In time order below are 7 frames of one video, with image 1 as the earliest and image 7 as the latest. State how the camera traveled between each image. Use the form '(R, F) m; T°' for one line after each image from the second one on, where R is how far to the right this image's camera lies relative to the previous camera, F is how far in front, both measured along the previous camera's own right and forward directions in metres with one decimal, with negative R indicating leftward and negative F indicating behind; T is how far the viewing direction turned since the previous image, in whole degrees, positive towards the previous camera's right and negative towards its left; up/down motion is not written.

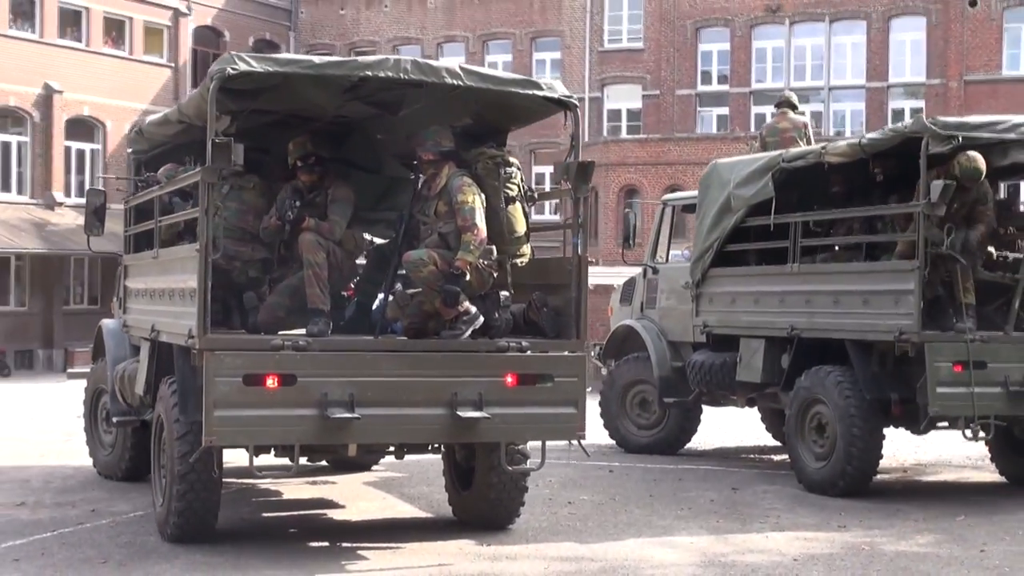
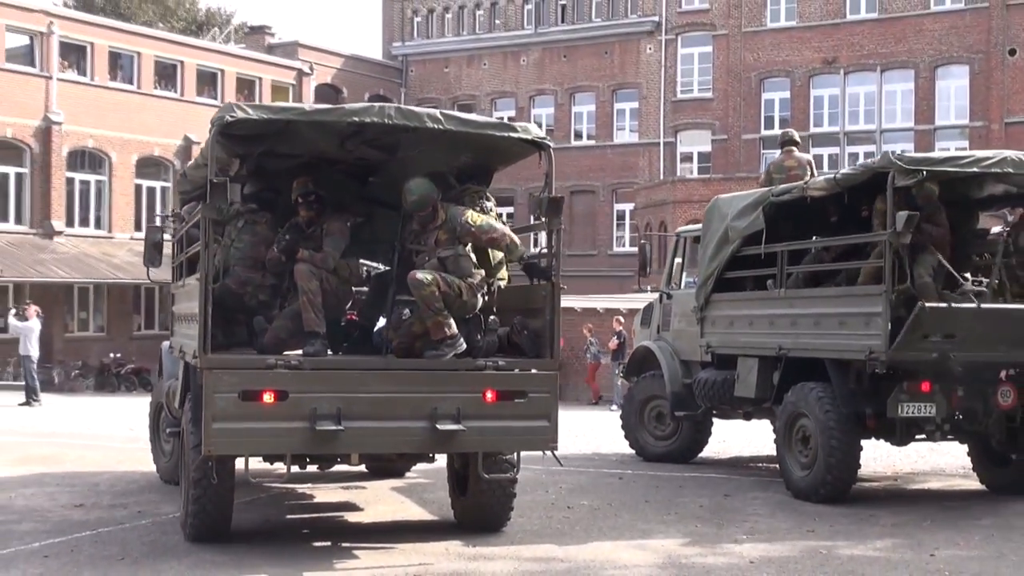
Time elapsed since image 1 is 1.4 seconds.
(+1.3, -0.8) m; -7°
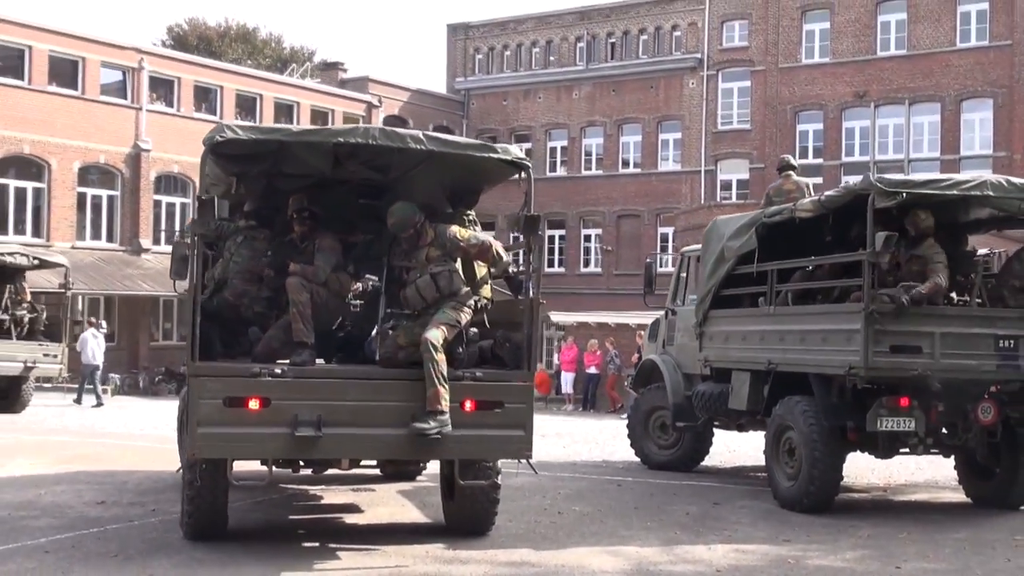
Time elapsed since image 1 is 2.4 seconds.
(+0.9, -0.4) m; -4°
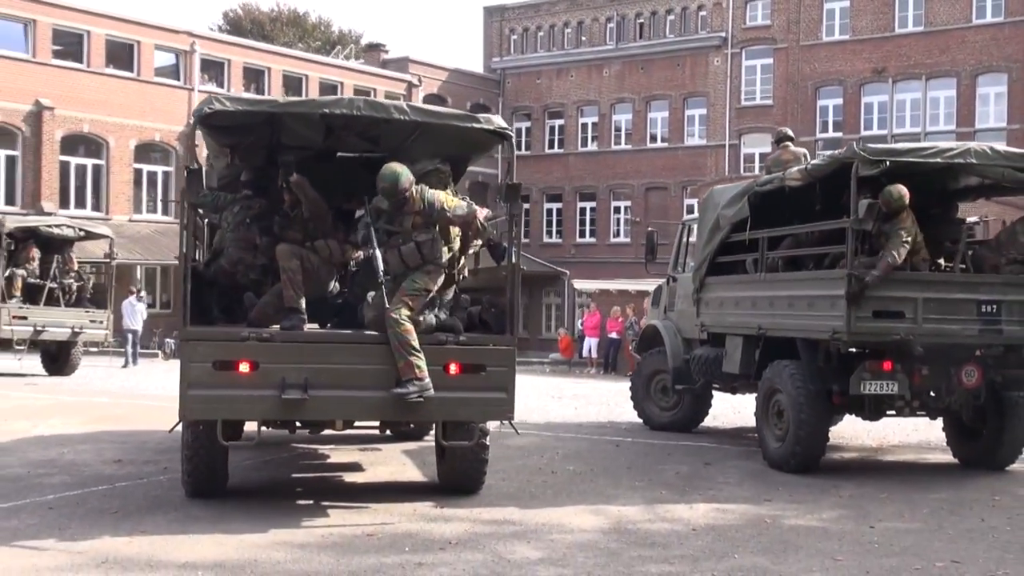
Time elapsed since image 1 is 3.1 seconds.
(+0.6, -0.2) m; -3°
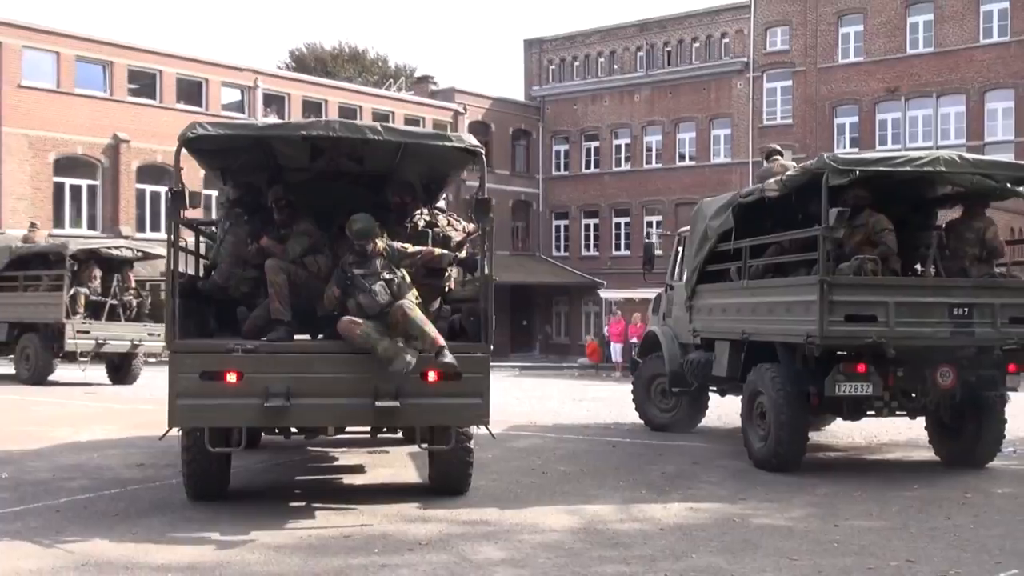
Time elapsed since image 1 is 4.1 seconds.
(+0.8, -0.3) m; -4°
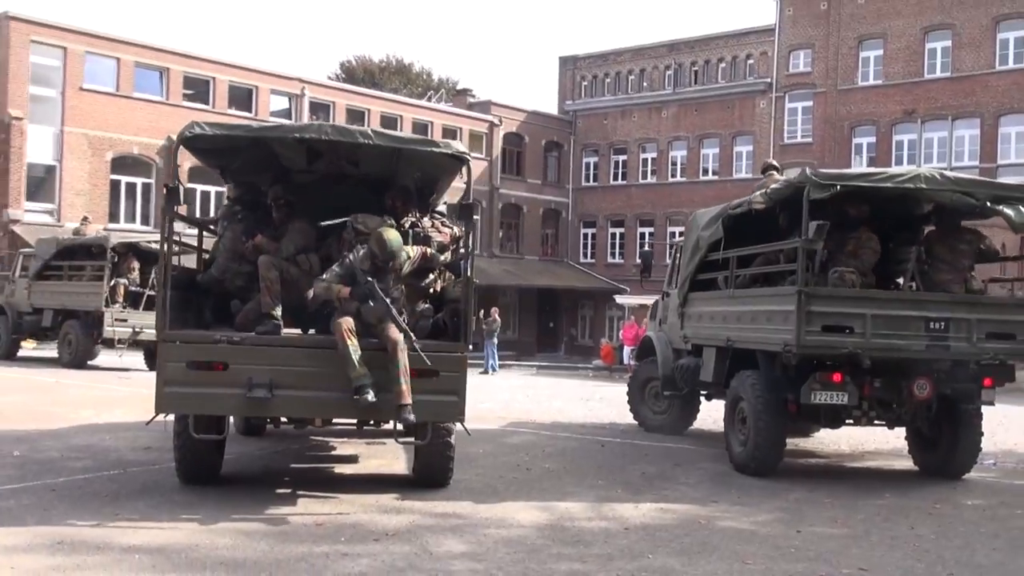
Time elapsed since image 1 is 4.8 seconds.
(+0.6, -0.2) m; -2°
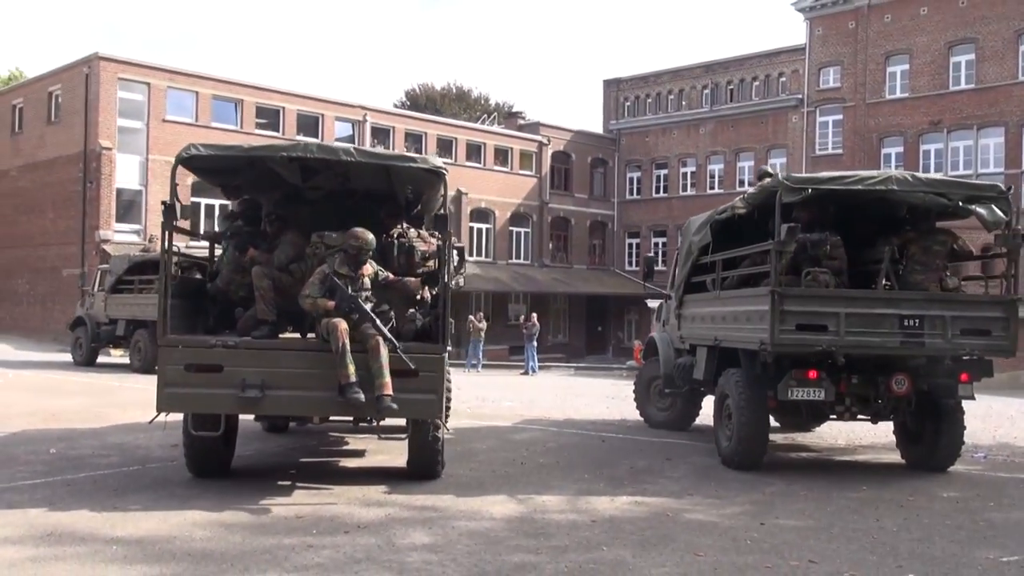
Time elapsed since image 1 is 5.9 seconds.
(+0.9, -0.2) m; -4°
